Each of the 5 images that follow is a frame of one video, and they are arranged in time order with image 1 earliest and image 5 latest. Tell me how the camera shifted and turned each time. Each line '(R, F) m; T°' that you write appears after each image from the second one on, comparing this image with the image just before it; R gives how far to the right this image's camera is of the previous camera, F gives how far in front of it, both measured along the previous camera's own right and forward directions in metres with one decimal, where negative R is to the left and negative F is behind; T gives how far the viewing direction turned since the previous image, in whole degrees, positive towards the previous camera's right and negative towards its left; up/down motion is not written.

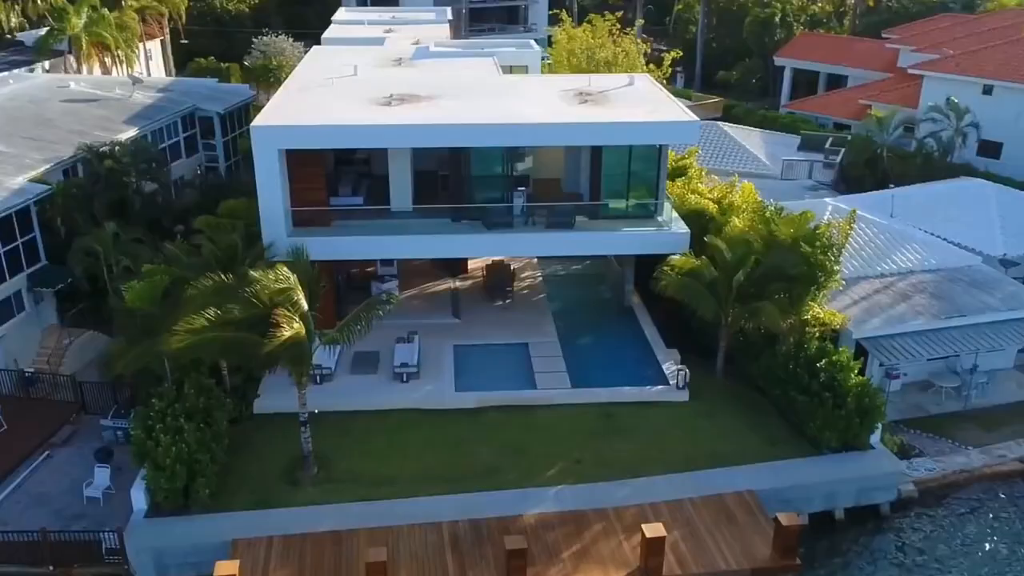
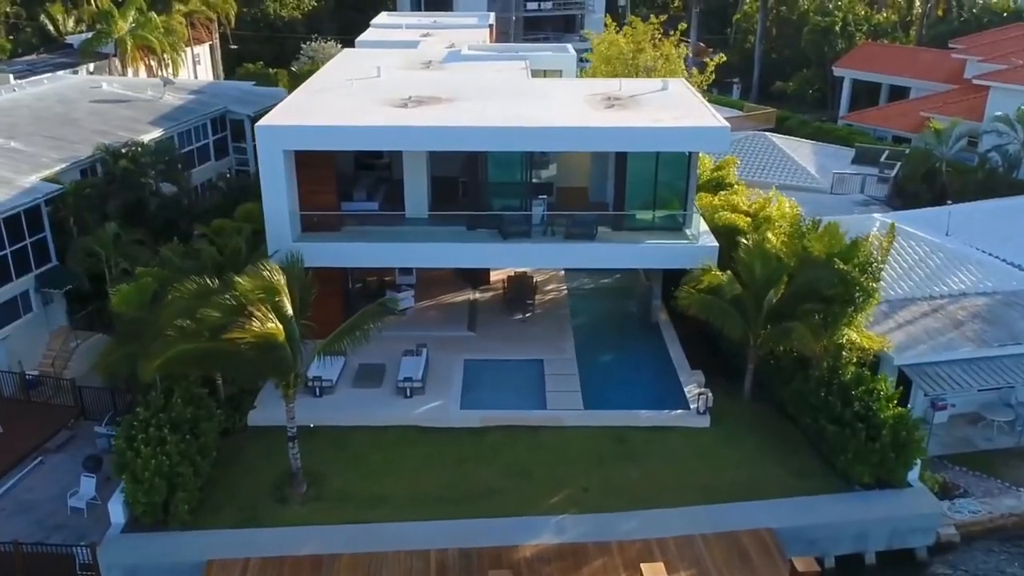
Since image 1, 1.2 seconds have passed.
(+1.1, +1.3) m; -4°
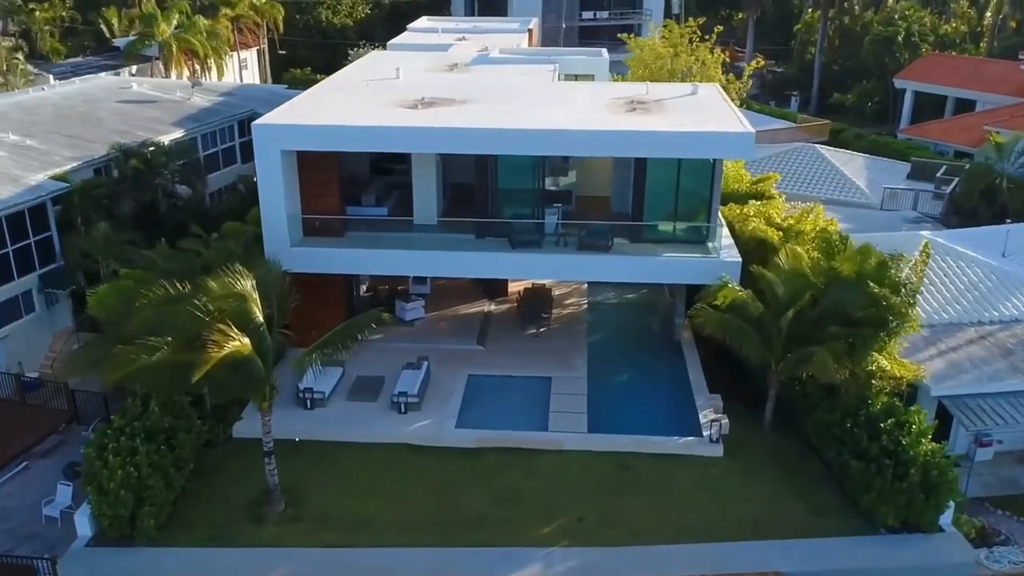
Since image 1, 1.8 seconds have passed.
(+1.2, +1.3) m; -4°
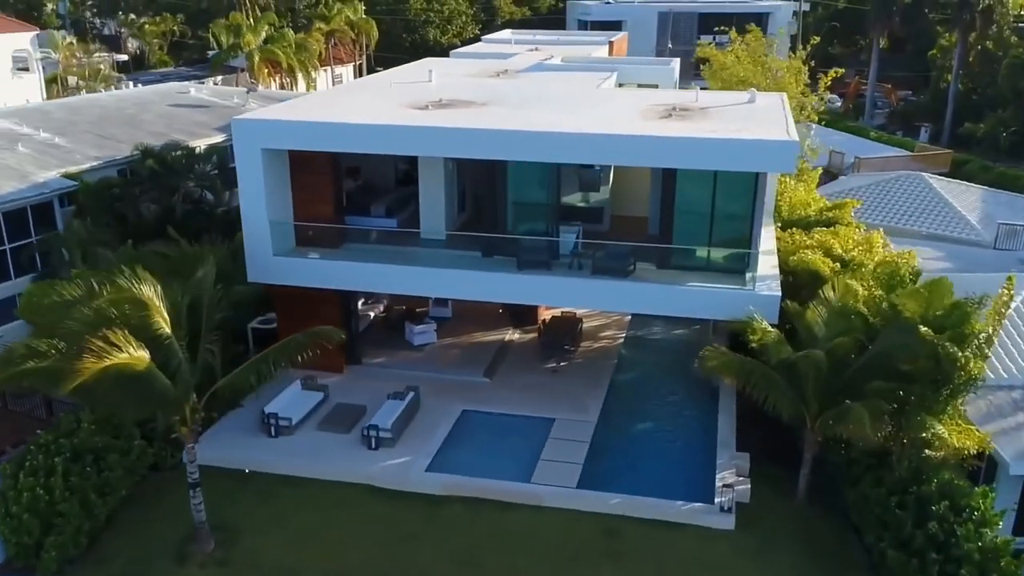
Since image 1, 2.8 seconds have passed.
(+2.5, +2.8) m; -8°
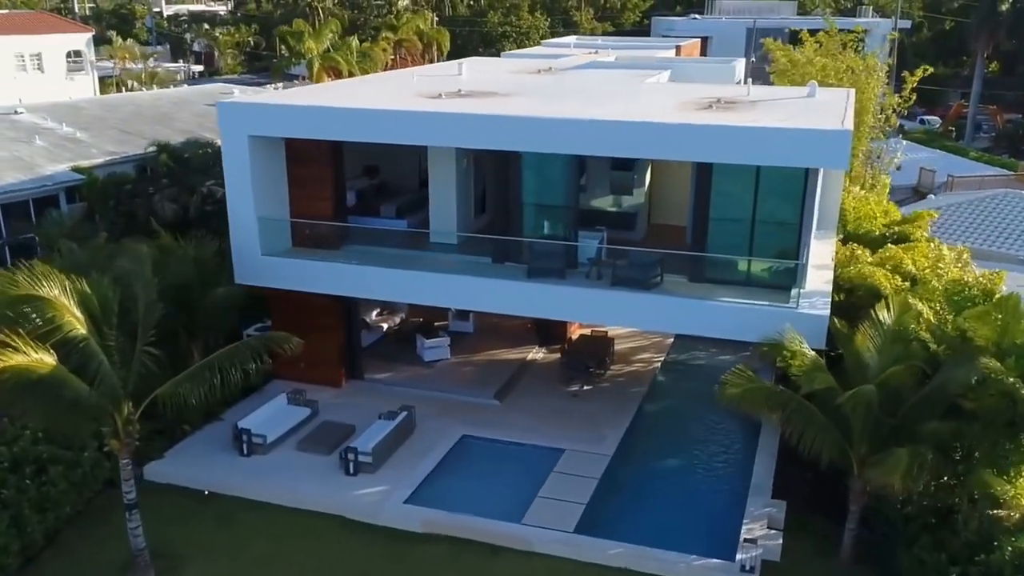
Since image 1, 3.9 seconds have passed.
(+1.4, +2.2) m; -6°
